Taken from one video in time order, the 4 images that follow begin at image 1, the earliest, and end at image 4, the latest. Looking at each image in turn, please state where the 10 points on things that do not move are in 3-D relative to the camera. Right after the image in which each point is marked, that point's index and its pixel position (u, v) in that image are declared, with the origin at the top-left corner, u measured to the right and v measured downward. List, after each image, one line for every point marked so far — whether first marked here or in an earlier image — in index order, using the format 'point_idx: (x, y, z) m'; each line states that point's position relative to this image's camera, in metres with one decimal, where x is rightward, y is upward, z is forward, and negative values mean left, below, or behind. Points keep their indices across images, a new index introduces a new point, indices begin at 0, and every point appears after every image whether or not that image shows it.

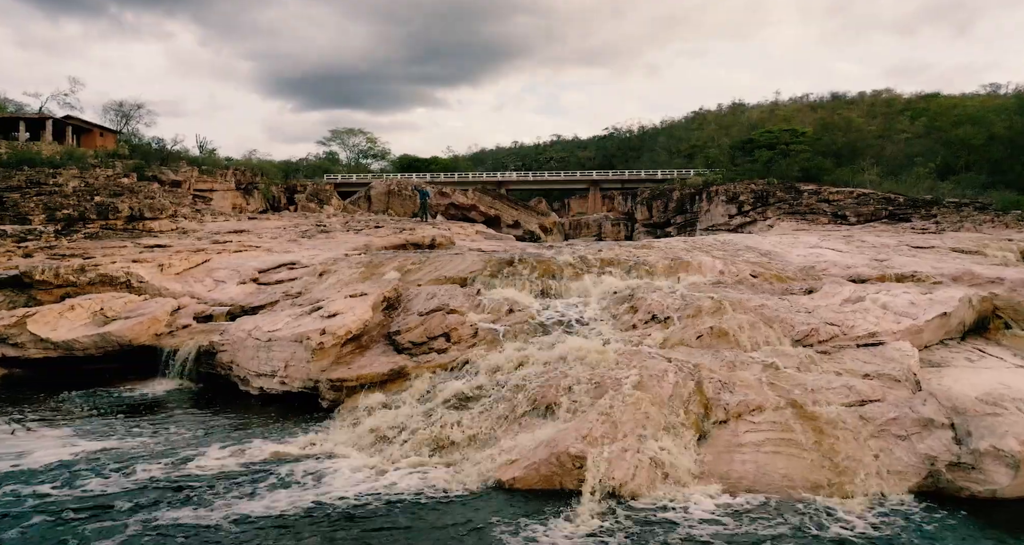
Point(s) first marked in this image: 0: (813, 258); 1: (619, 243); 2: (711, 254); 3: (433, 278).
0: (+9.1, +0.4, +16.4) m
1: (+3.4, +0.8, +17.2) m
2: (+5.8, +0.5, +15.9) m
3: (-2.0, -0.1, +13.7) m
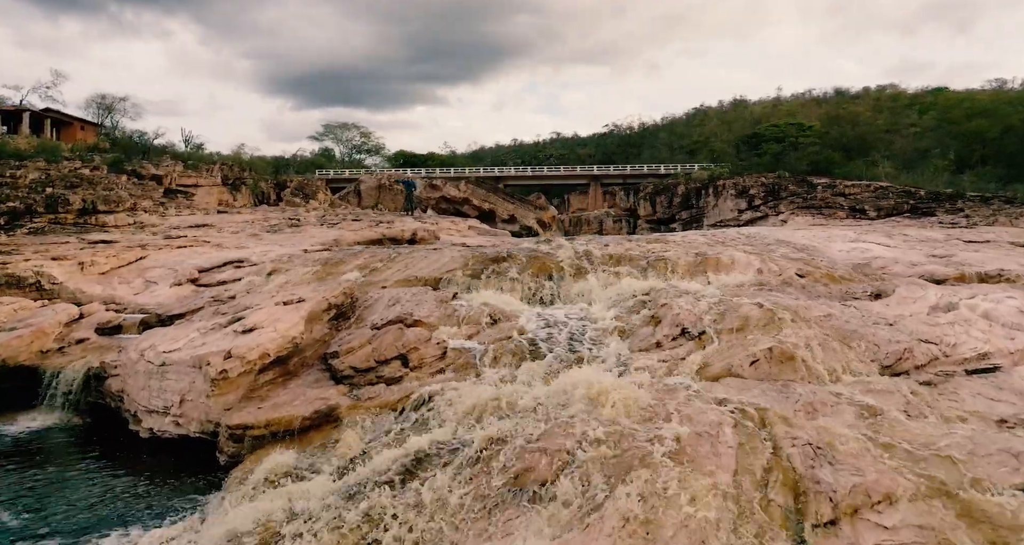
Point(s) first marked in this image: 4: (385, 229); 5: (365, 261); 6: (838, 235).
0: (+8.9, +0.4, +13.8) m
1: (+3.1, +0.9, +14.6) m
2: (+5.5, +0.6, +13.2) m
3: (-2.2, -0.1, +11.0) m
4: (-4.4, +1.5, +18.9) m
5: (-3.5, +0.3, +12.8) m
6: (+10.9, +1.3, +18.2) m
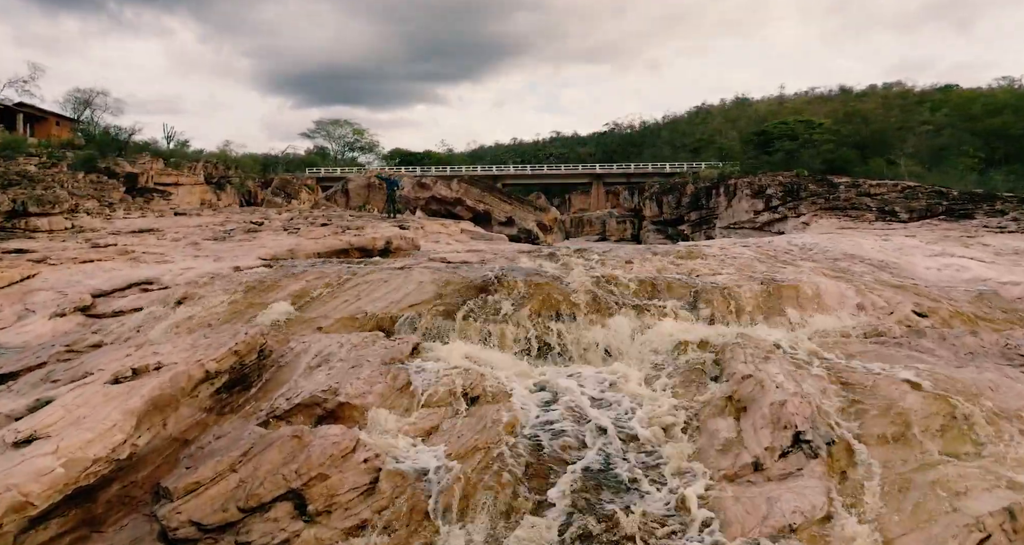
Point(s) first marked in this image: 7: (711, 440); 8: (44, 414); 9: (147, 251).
0: (+8.7, -0.1, +10.5) m
1: (+3.0, +0.4, +11.2) m
2: (+5.4, +0.1, +9.9) m
3: (-2.4, -0.6, +7.7) m
4: (-4.6, +1.0, +15.6) m
5: (-3.6, -0.2, +9.4) m
6: (+10.7, +0.8, +14.9) m
7: (+1.7, -1.4, +4.7) m
8: (-3.9, -1.2, +4.5) m
9: (-9.9, +0.6, +14.6) m
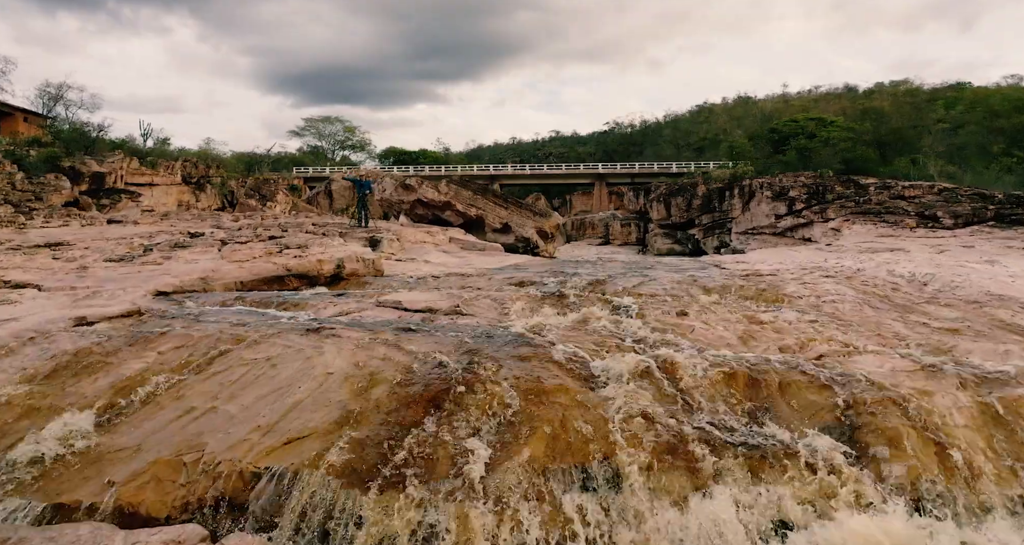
0: (+8.6, -0.8, +6.7) m
1: (+2.8, -0.4, +7.5) m
2: (+5.2, -0.7, +6.1) m
3: (-2.5, -1.4, +3.9) m
4: (-4.7, +0.3, +11.8) m
5: (-3.7, -0.9, +5.6) m
6: (+10.6, 0.0, +11.1) m
7: (+1.6, -2.2, +0.9) m
8: (-4.0, -1.9, +0.7) m
9: (-10.1, -0.1, +10.8) m
